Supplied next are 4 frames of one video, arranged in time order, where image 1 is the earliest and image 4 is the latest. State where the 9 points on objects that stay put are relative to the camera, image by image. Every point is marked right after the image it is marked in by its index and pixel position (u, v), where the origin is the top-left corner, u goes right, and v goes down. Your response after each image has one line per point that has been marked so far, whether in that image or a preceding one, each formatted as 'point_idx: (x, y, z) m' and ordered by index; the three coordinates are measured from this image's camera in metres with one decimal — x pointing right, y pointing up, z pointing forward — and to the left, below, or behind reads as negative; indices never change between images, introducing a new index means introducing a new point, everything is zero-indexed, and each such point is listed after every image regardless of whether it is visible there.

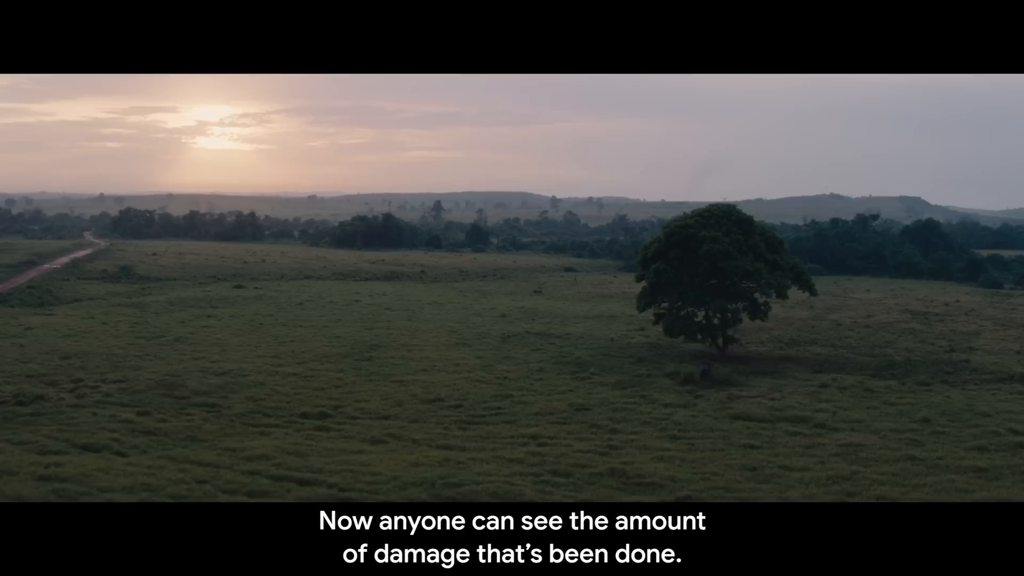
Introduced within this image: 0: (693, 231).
0: (+3.4, +1.1, +19.8) m
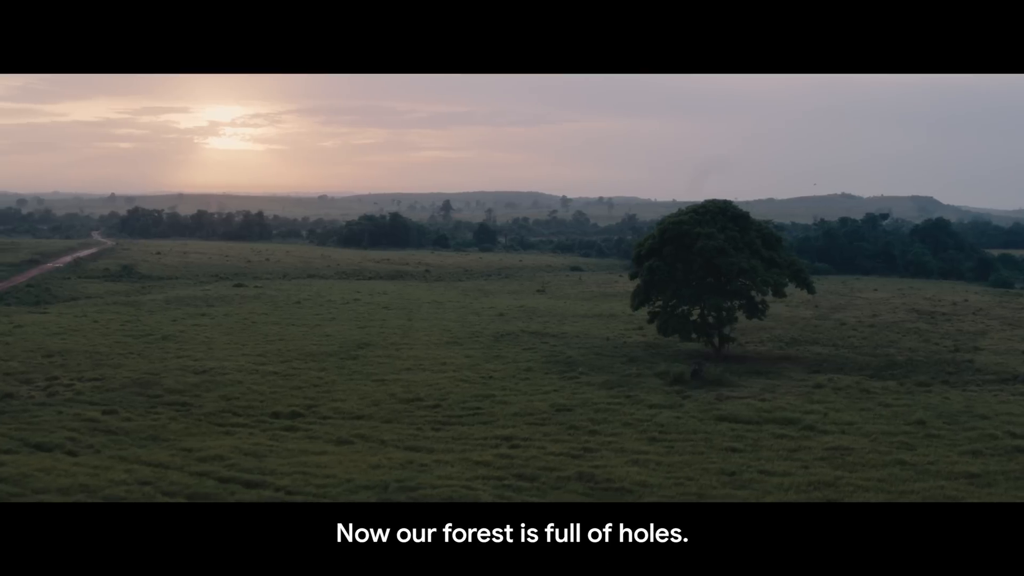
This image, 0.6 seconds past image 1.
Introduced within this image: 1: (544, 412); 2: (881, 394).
0: (+3.2, +1.1, +19.2) m
1: (+0.4, -1.6, +13.6) m
2: (+5.1, -1.5, +14.6) m
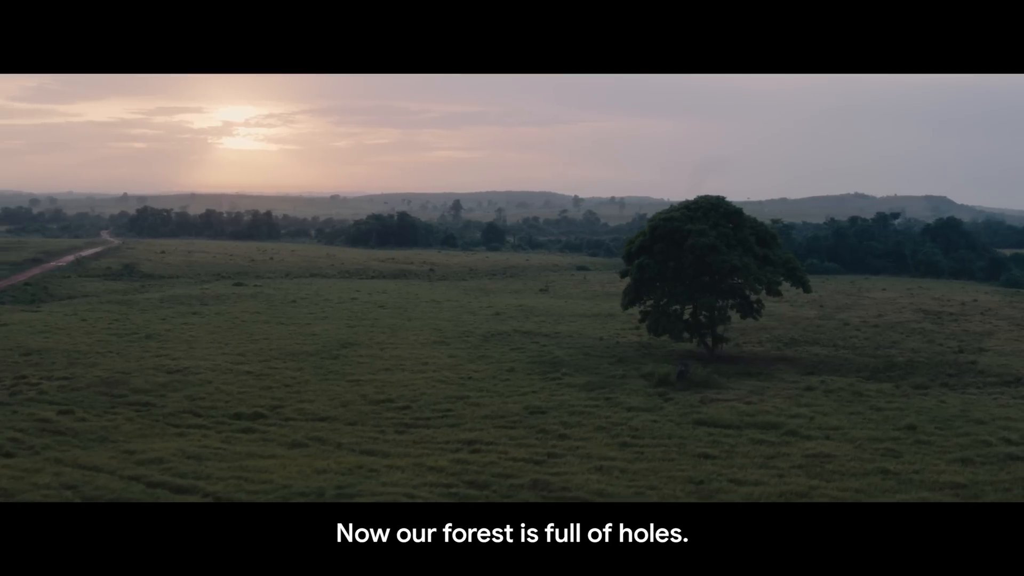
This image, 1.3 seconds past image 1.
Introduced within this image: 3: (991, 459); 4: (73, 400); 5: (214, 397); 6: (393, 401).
0: (+2.9, +1.1, +18.5) m
1: (0.0, -1.6, +13.0) m
2: (+4.8, -1.4, +13.9) m
3: (+4.5, -1.6, +9.9) m
4: (-6.2, -1.6, +14.8) m
5: (-4.2, -1.5, +15.0) m
6: (-1.6, -1.5, +14.4) m
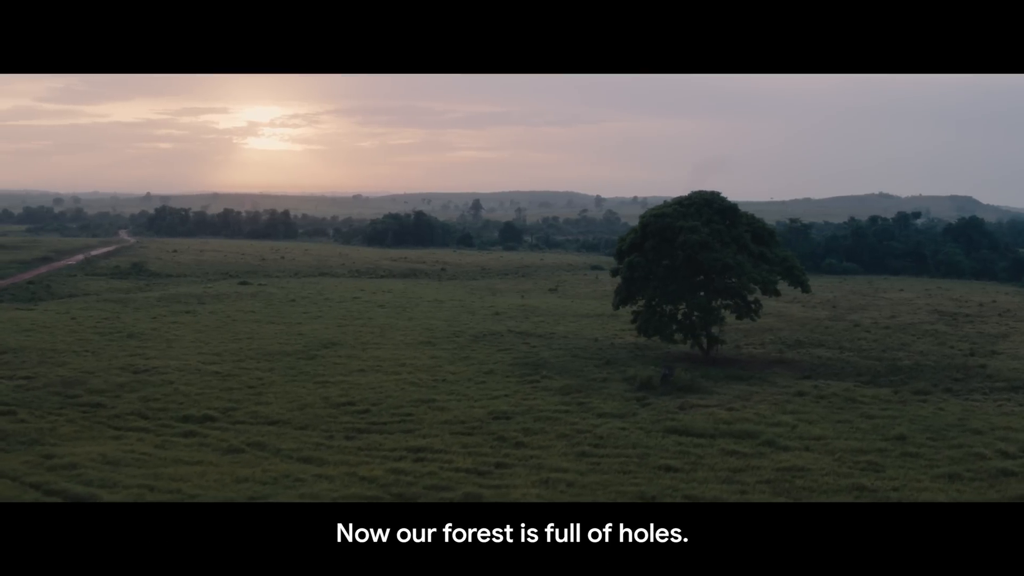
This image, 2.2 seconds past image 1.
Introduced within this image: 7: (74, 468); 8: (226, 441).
0: (+2.6, +1.2, +17.6) m
1: (-0.4, -1.5, +12.1) m
2: (+4.3, -1.4, +12.9) m
3: (+4.0, -1.6, +8.9) m
4: (-6.5, -1.5, +14.1) m
5: (-4.6, -1.5, +14.3) m
6: (-2.0, -1.5, +13.5) m
7: (-3.9, -1.6, +9.3) m
8: (-3.0, -1.6, +11.2) m
